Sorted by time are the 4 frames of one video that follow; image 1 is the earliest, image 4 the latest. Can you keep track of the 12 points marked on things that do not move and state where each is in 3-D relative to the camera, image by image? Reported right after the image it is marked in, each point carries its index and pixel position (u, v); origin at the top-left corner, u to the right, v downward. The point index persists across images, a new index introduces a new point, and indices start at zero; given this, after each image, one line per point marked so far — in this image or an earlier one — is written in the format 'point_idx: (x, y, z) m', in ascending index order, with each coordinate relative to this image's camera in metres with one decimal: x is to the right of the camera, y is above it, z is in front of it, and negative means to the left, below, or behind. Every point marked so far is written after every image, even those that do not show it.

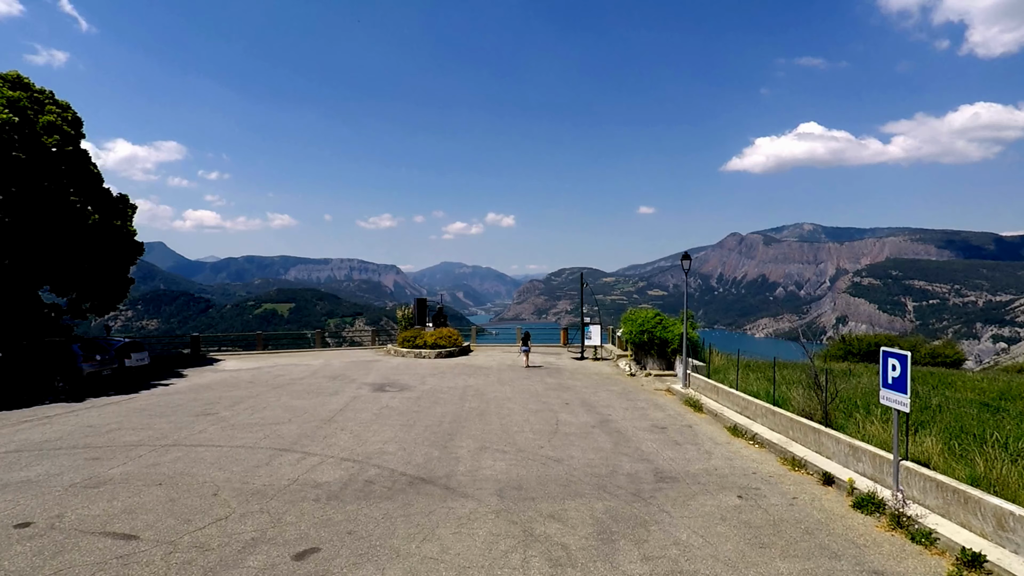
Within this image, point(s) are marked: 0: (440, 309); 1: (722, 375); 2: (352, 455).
0: (-2.7, -0.8, +19.3) m
1: (+4.5, -1.9, +11.4) m
2: (-2.0, -2.1, +6.6) m
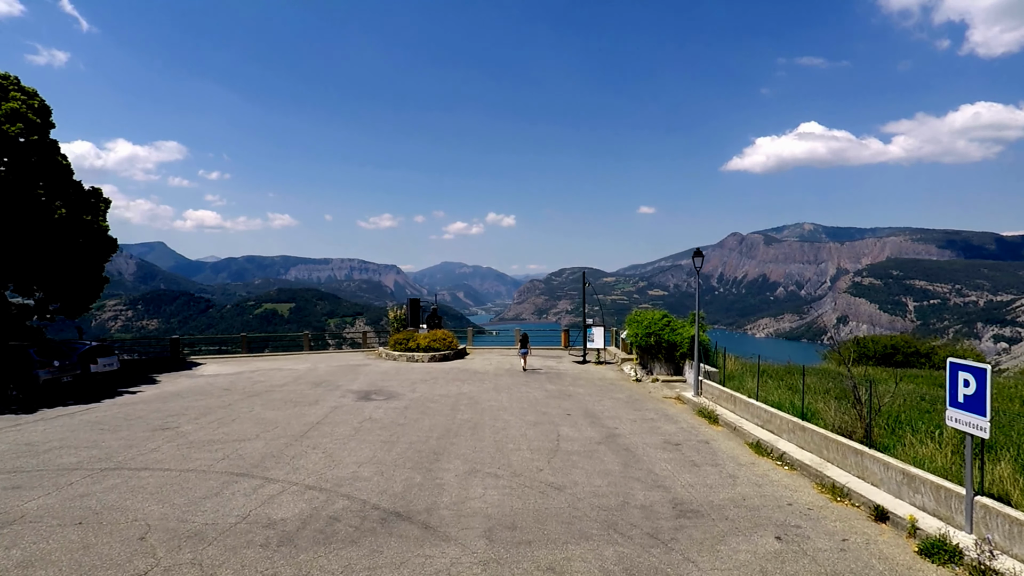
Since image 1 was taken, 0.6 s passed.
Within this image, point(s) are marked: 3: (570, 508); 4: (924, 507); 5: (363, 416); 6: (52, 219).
0: (-2.7, -0.7, +18.4) m
1: (+4.4, -1.9, +10.5) m
2: (-2.0, -2.1, +5.7) m
3: (+0.5, -2.1, +5.0) m
4: (+3.8, -2.0, +4.8) m
5: (-2.5, -2.1, +8.9) m
6: (-11.0, +1.6, +12.7) m
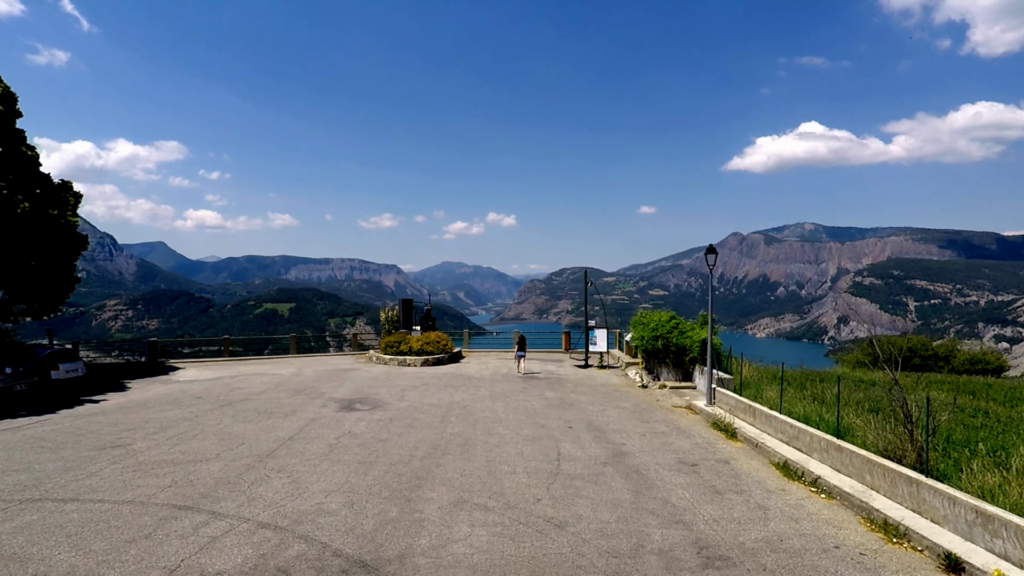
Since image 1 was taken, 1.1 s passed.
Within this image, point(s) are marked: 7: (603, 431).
0: (-2.8, -0.7, +17.5) m
1: (+4.4, -1.9, +9.6) m
2: (-2.1, -2.1, +4.8) m
3: (+0.5, -2.1, +4.1) m
4: (+3.7, -2.0, +4.0) m
5: (-2.5, -2.1, +8.0) m
6: (-11.0, +1.7, +11.8) m
7: (+1.4, -2.2, +8.1) m
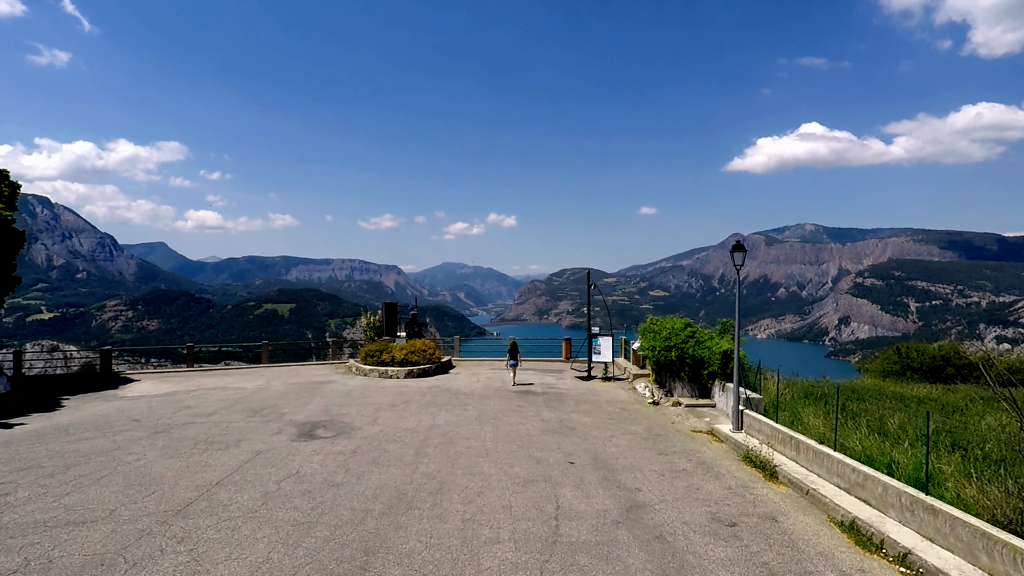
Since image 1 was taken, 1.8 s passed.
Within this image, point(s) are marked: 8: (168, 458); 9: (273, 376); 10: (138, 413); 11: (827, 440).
0: (-2.9, -0.8, +16.0) m
1: (+4.2, -1.9, +8.0) m
2: (-2.3, -2.1, +3.3) m
3: (+0.3, -2.1, +2.6) m
4: (+3.5, -2.1, +2.4) m
5: (-2.7, -2.2, +6.5) m
6: (-11.2, +1.6, +10.3) m
7: (+1.2, -2.3, +6.6) m
8: (-4.4, -2.2, +6.8) m
9: (-5.9, -2.2, +13.2) m
10: (-6.6, -2.2, +9.4) m
11: (+3.9, -1.9, +6.6) m
